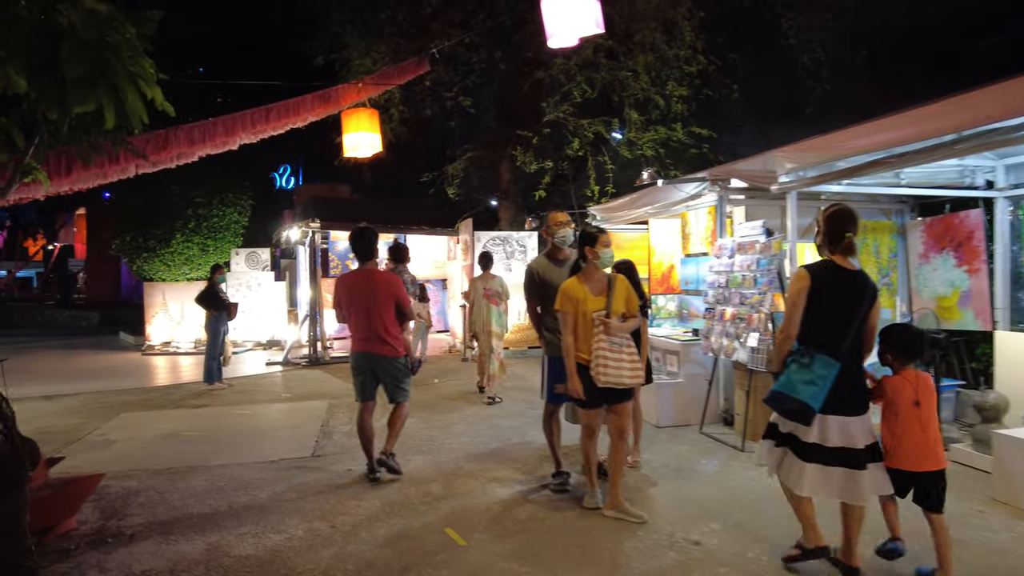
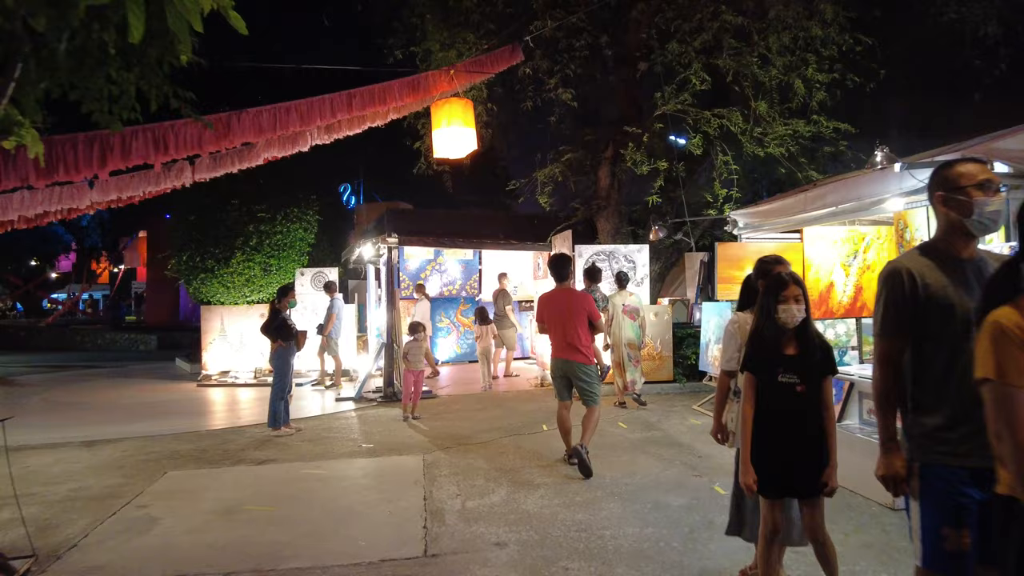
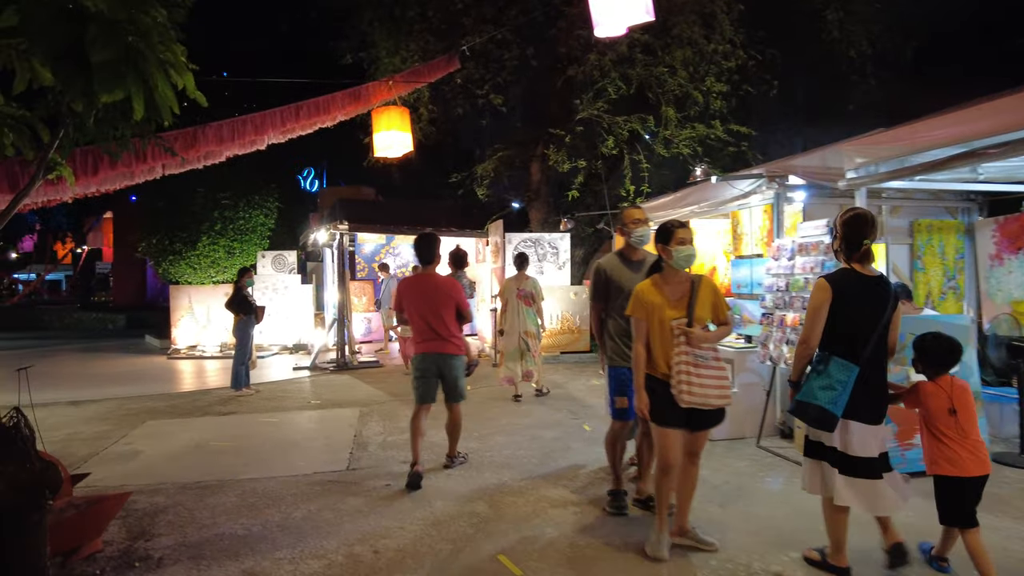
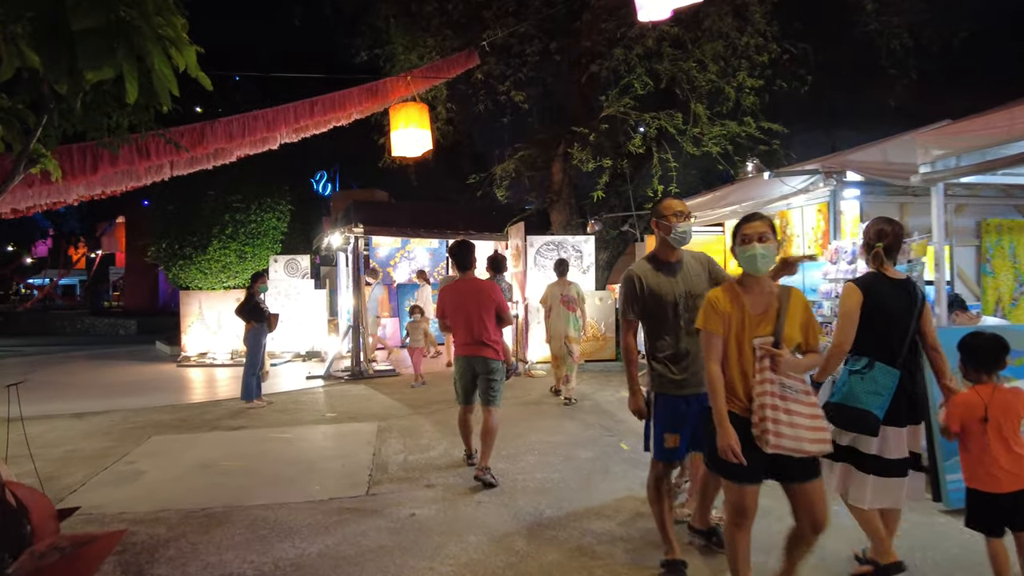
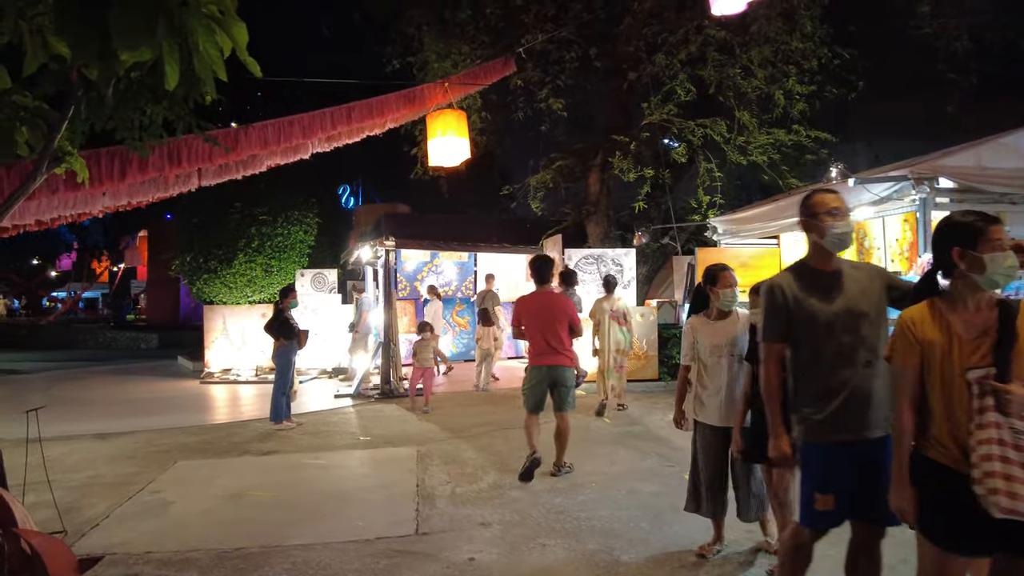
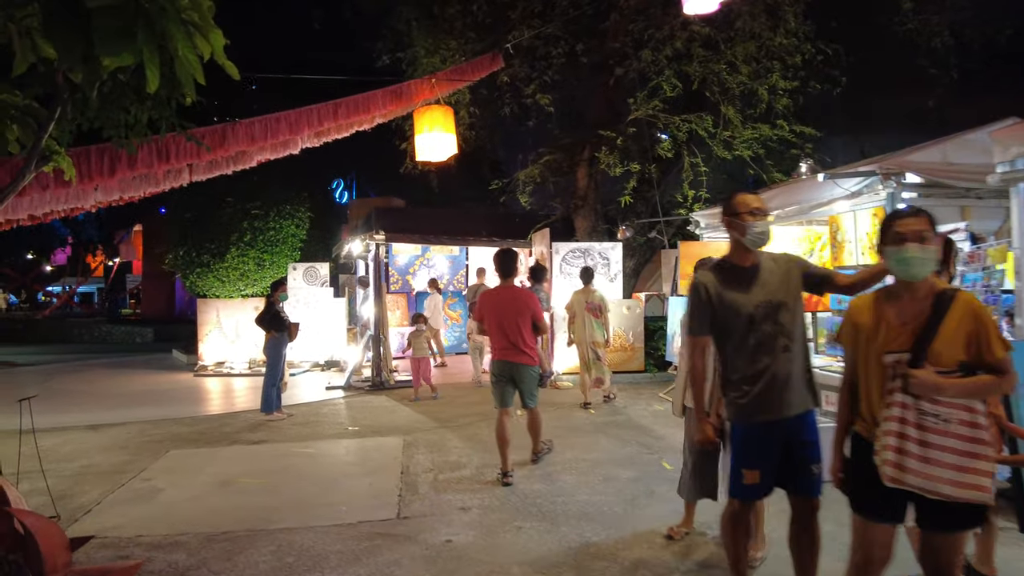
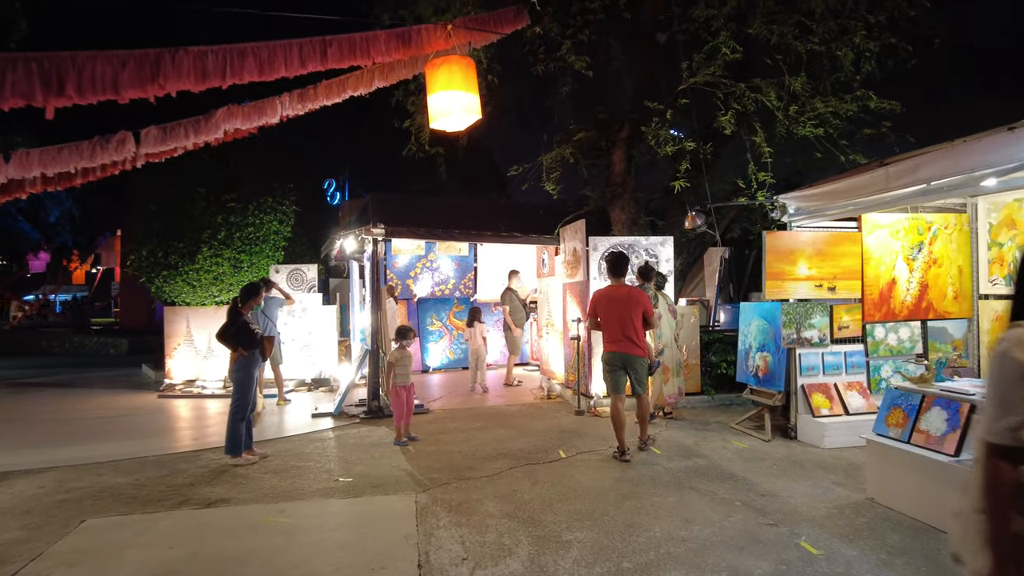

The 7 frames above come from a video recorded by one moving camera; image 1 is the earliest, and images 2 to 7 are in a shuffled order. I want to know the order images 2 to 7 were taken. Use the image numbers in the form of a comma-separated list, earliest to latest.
3, 4, 6, 5, 2, 7
